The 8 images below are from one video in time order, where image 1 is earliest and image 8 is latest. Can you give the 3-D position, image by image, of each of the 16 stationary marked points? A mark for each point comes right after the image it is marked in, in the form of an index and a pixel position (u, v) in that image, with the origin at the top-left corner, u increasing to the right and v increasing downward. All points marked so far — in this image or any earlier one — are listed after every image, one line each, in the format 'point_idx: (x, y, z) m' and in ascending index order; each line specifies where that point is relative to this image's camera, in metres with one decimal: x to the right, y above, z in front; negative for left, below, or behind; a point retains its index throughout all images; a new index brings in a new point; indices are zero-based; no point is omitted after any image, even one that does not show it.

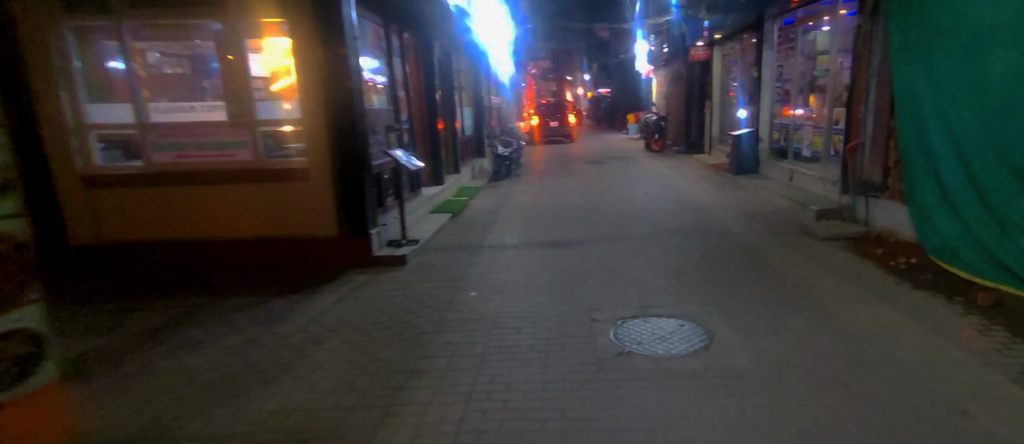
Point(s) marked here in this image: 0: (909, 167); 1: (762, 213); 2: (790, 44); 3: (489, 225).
0: (+4.4, +0.6, +7.0) m
1: (+3.6, +0.1, +9.1) m
2: (+5.0, +3.2, +11.3) m
3: (-0.3, -0.1, +8.9) m
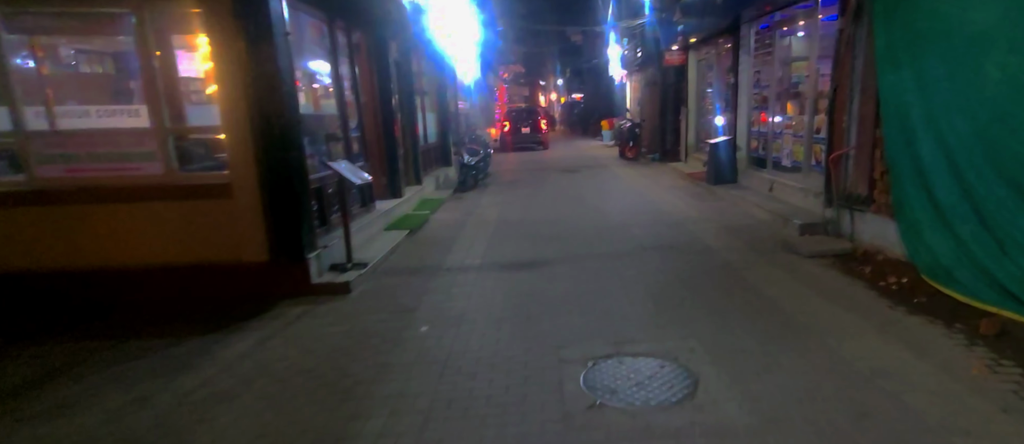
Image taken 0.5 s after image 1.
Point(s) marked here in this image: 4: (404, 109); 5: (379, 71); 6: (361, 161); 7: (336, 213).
0: (+4.0, +0.5, +6.5) m
1: (+3.1, -0.1, +8.5) m
2: (+4.4, +3.0, +10.9) m
3: (-0.8, -0.3, +8.2) m
4: (-2.0, +2.1, +11.5) m
5: (-2.1, +2.4, +9.8) m
6: (-2.0, +0.8, +8.4) m
7: (-2.0, +0.1, +6.9) m
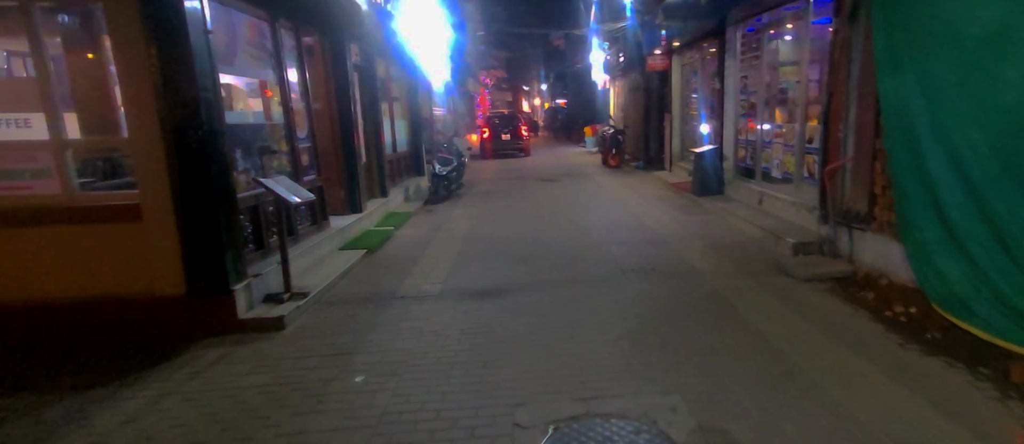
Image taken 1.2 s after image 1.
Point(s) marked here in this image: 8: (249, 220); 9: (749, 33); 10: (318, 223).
0: (+3.6, +0.3, +5.8) m
1: (+2.7, -0.3, +7.8) m
2: (+3.9, +2.8, +10.2) m
3: (-1.2, -0.5, +7.4) m
4: (-2.5, +1.8, +10.7) m
5: (-2.5, +2.1, +9.0) m
6: (-2.5, +0.6, +7.6) m
7: (-2.3, -0.1, +6.1) m
8: (-2.4, 0.0, +5.8) m
9: (+3.9, +3.1, +10.3) m
10: (-2.4, 0.0, +7.6) m
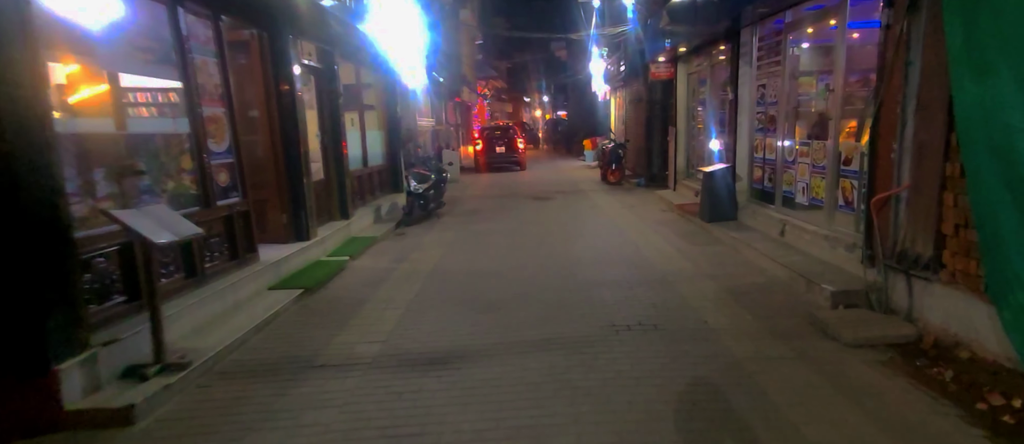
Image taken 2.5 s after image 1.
0: (+3.3, -0.1, +4.3) m
1: (+2.4, -0.7, +6.3) m
2: (+3.6, +2.3, +8.8) m
3: (-1.5, -0.8, +5.9) m
4: (-2.8, +1.4, +9.3) m
5: (-2.8, +1.8, +7.5) m
6: (-2.8, +0.2, +6.2) m
7: (-2.6, -0.4, +4.6) m
8: (-2.8, -0.3, +4.4) m
9: (+3.7, +2.7, +8.9) m
10: (-2.7, -0.3, +6.1) m
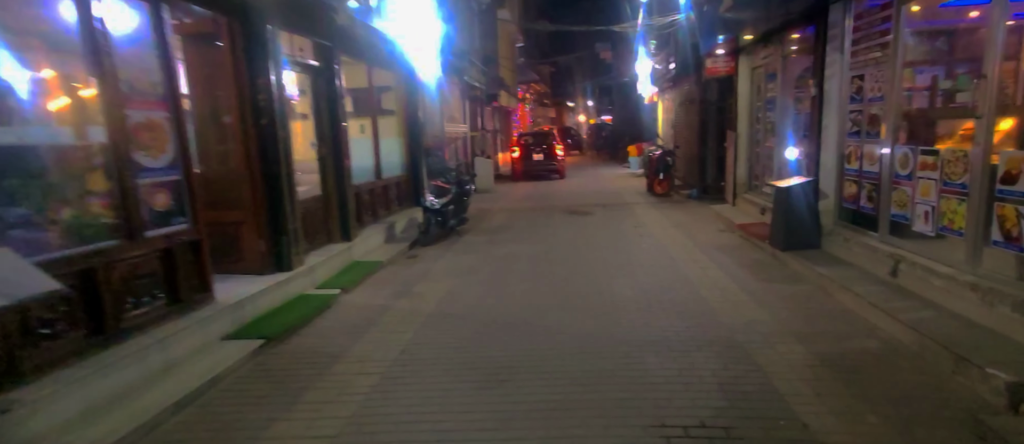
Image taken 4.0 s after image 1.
0: (+3.3, -0.4, +2.6) m
1: (+2.5, -1.0, +4.6) m
2: (+4.0, +2.0, +7.0) m
3: (-1.4, -1.1, +4.5) m
4: (-2.4, +1.1, +7.9) m
5: (-2.6, +1.5, +6.2) m
6: (-2.6, 0.0, +4.8) m
7: (-2.6, -0.7, +3.3) m
8: (-2.7, -0.5, +3.0) m
9: (+4.0, +2.3, +7.1) m
10: (-2.5, -0.6, +4.8) m
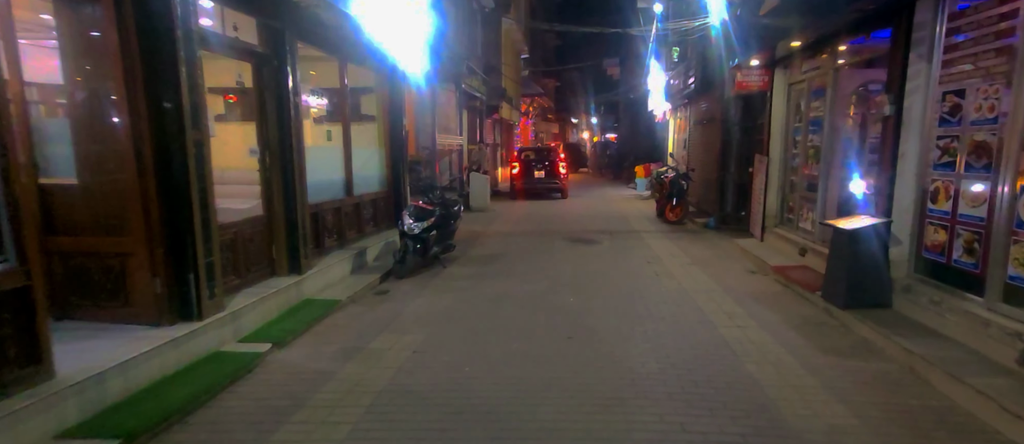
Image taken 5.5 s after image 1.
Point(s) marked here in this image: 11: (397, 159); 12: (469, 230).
0: (+3.2, -0.8, +0.9) m
1: (+2.4, -1.4, +2.9) m
2: (+4.0, +1.5, +5.4) m
3: (-1.5, -1.4, +2.8) m
4: (-2.5, +0.8, +6.3) m
5: (-2.6, +1.2, +4.6) m
6: (-2.7, -0.2, +3.2) m
7: (-2.7, -0.9, +1.6) m
8: (-2.9, -0.7, +1.4) m
9: (+4.0, +1.8, +5.5) m
10: (-2.6, -0.8, +3.1) m
11: (-2.1, +1.1, +11.0) m
12: (-1.0, -0.2, +14.1) m
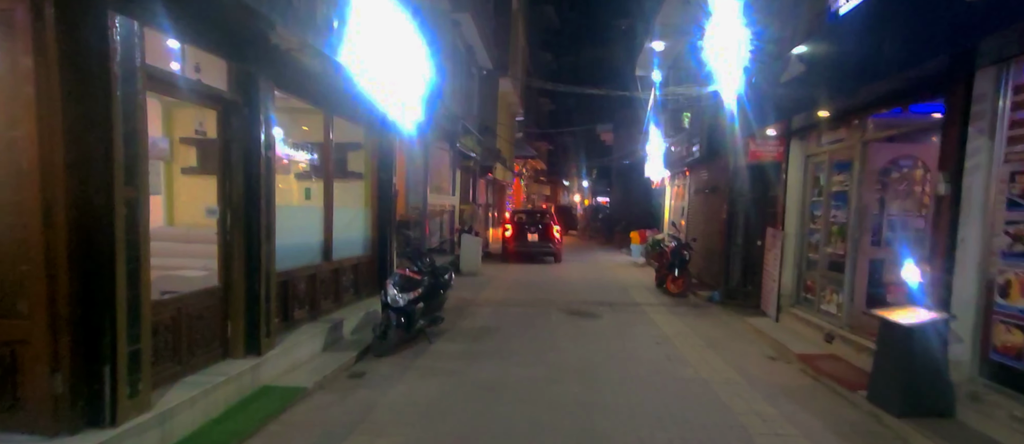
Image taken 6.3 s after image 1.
0: (+3.3, -1.1, 0.0) m
1: (+2.4, -1.8, +1.9) m
2: (+4.0, +0.7, +4.7) m
3: (-1.5, -1.7, +1.7) m
4: (-2.4, +0.2, +5.4) m
5: (-2.5, +0.8, +3.8) m
6: (-2.6, -0.5, +2.2) m
7: (-2.7, -1.0, +0.6) m
8: (-2.8, -0.8, +0.4) m
9: (+4.1, +1.1, +4.8) m
10: (-2.6, -1.1, +2.1) m
11: (-2.1, +0.1, +10.1) m
12: (-1.1, -1.6, +13.1) m
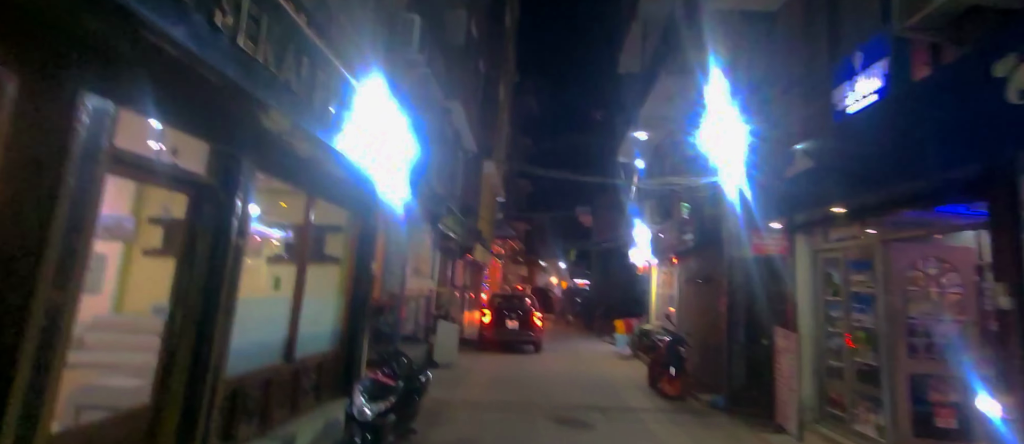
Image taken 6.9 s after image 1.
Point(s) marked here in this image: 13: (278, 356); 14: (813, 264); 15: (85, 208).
0: (+3.5, -1.2, -1.0) m
1: (+2.5, -2.2, +0.8) m
2: (+4.1, -0.1, +3.9) m
3: (-1.4, -1.9, +0.5) m
4: (-2.4, -0.5, +4.4) m
5: (-2.4, +0.3, +2.8) m
6: (-2.5, -0.8, +1.1) m
7: (-2.5, -1.1, -0.6) m
8: (-2.6, -0.9, -0.8) m
9: (+4.1, +0.2, +4.1) m
10: (-2.5, -1.4, +0.9) m
11: (-2.2, -1.3, +9.1) m
12: (-1.4, -3.3, +11.8) m
13: (-2.5, -1.5, +6.7) m
14: (+4.4, -0.7, +8.7) m
15: (-2.5, 0.0, +3.4) m
